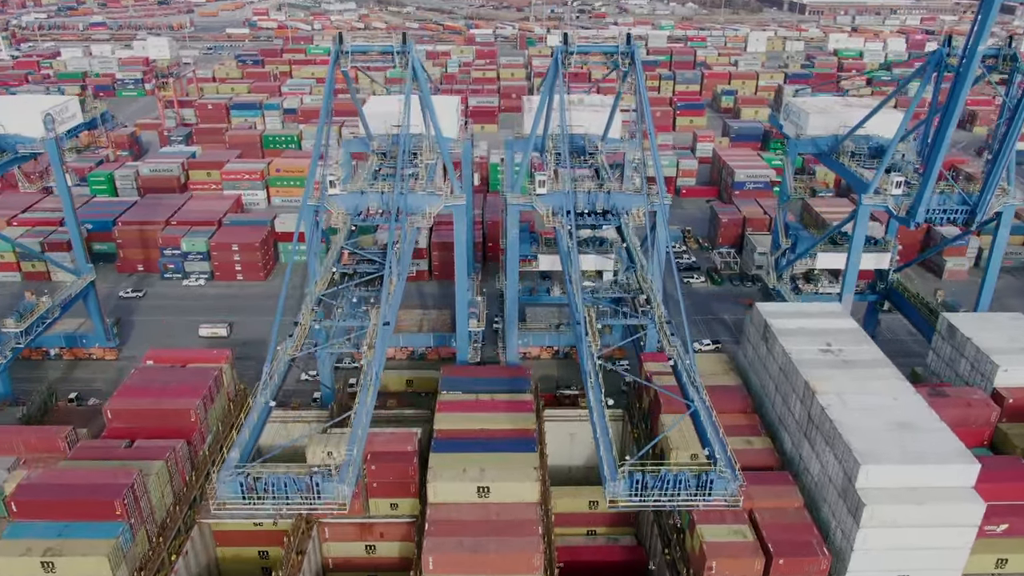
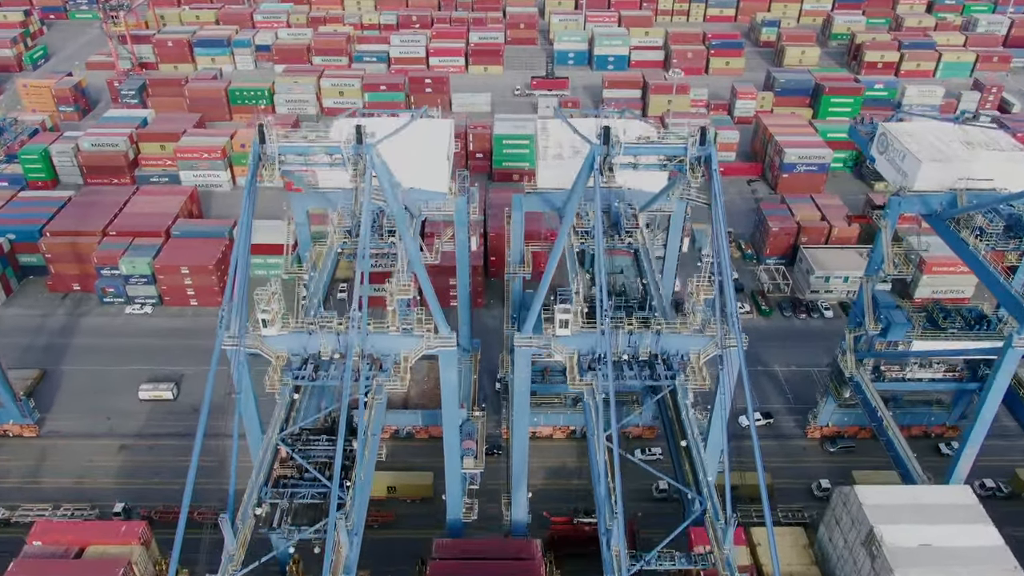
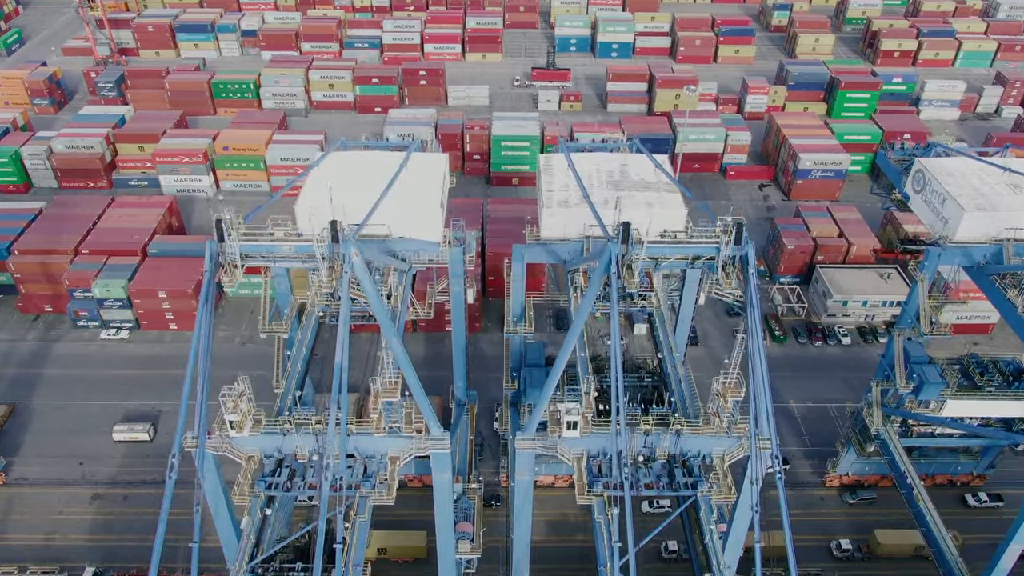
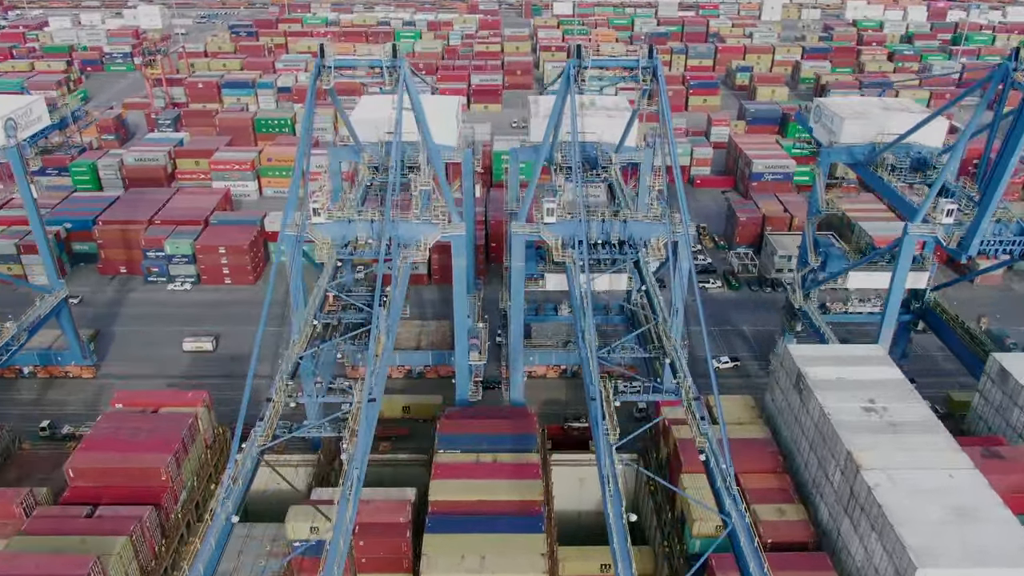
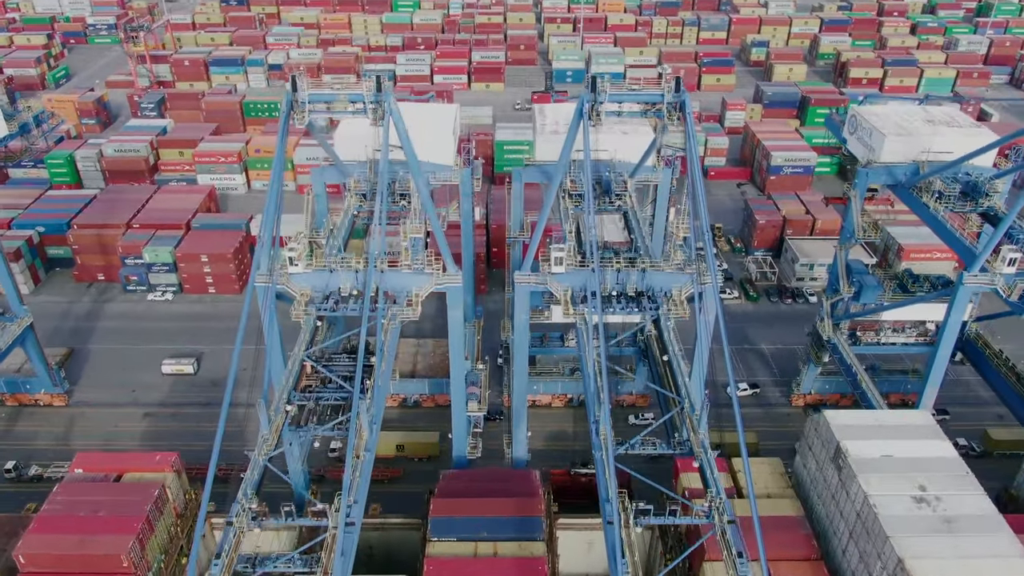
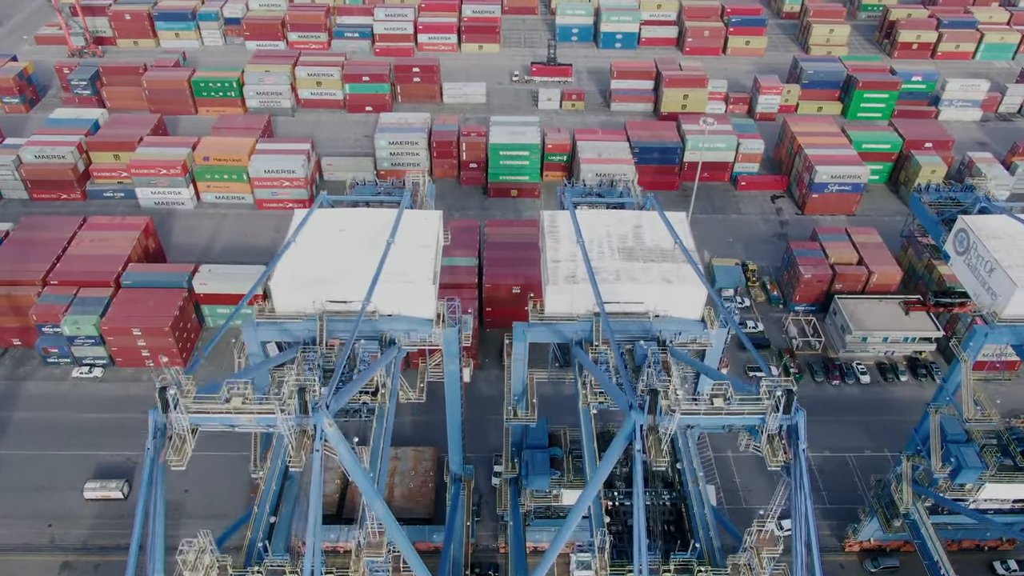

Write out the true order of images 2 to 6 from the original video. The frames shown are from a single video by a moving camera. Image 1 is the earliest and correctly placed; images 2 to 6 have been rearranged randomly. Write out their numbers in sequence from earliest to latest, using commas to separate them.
4, 5, 2, 3, 6
